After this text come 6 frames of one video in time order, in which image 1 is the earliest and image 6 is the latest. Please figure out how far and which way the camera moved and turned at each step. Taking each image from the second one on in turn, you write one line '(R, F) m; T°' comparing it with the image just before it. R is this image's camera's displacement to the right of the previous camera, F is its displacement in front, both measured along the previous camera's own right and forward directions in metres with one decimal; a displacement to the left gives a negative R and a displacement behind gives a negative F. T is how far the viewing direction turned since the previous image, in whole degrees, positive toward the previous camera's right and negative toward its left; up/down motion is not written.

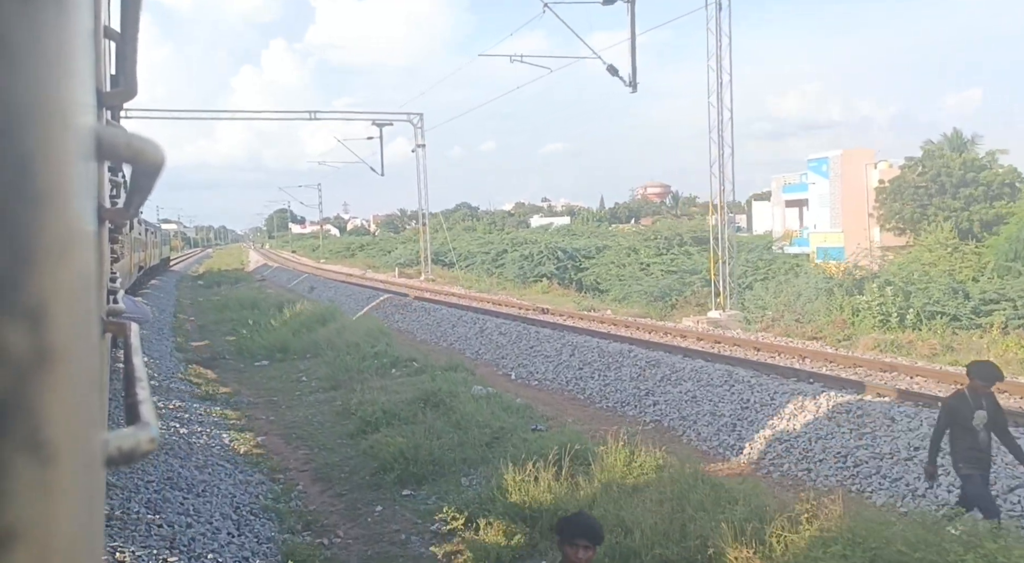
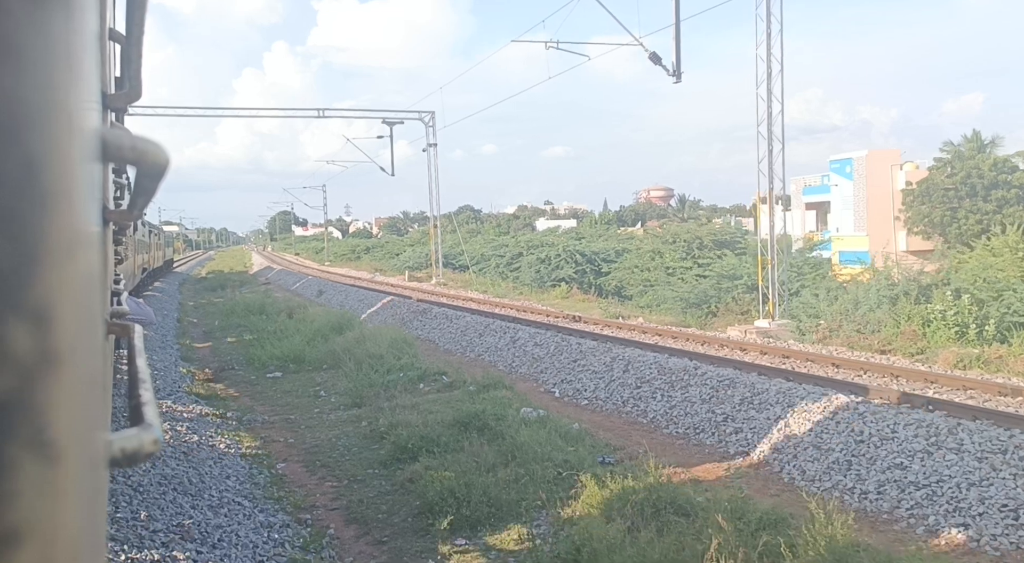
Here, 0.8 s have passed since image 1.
(-0.2, +0.4) m; 0°
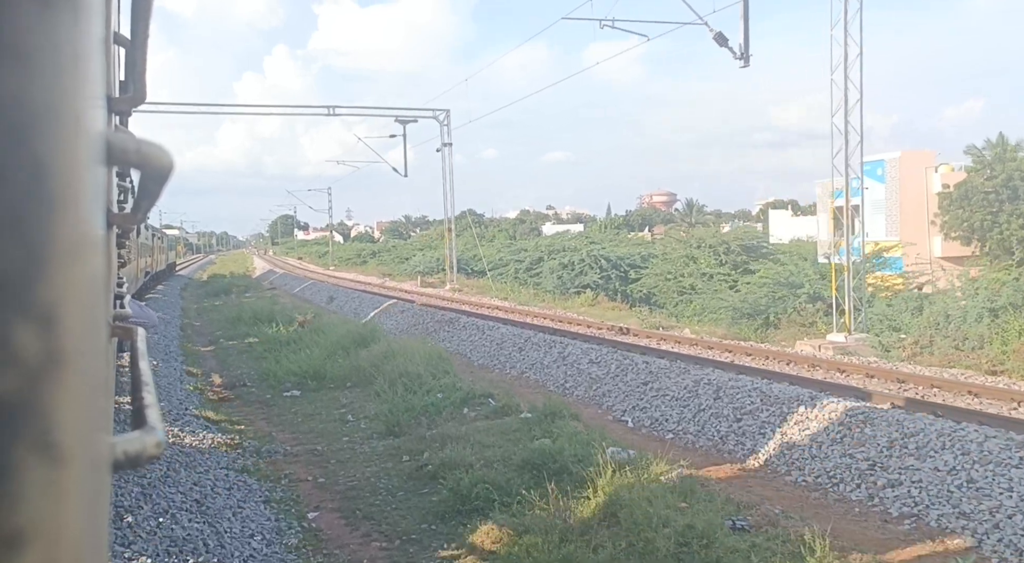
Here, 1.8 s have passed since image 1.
(-0.2, +0.6) m; 0°
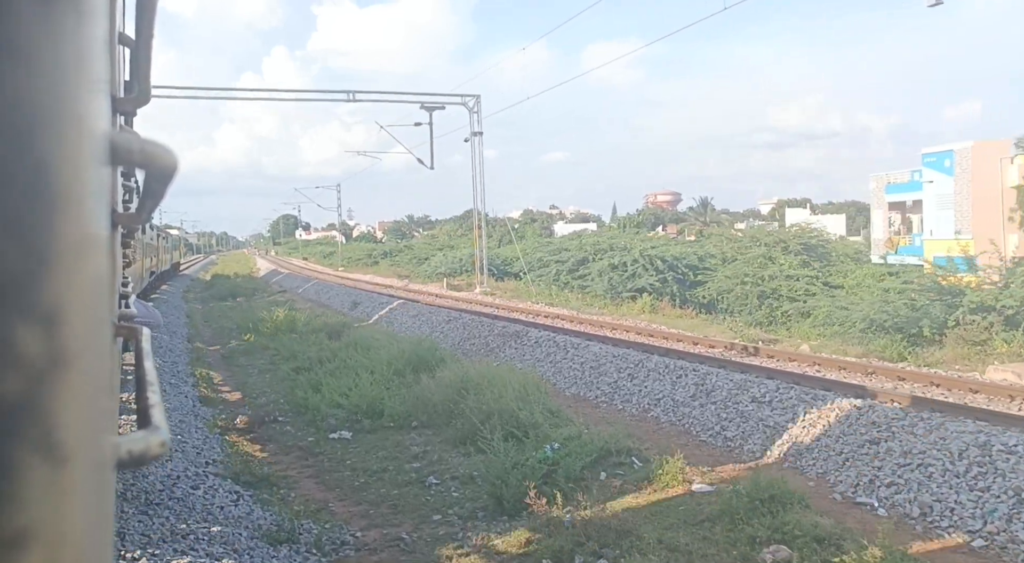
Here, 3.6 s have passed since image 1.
(-0.5, +1.1) m; 0°
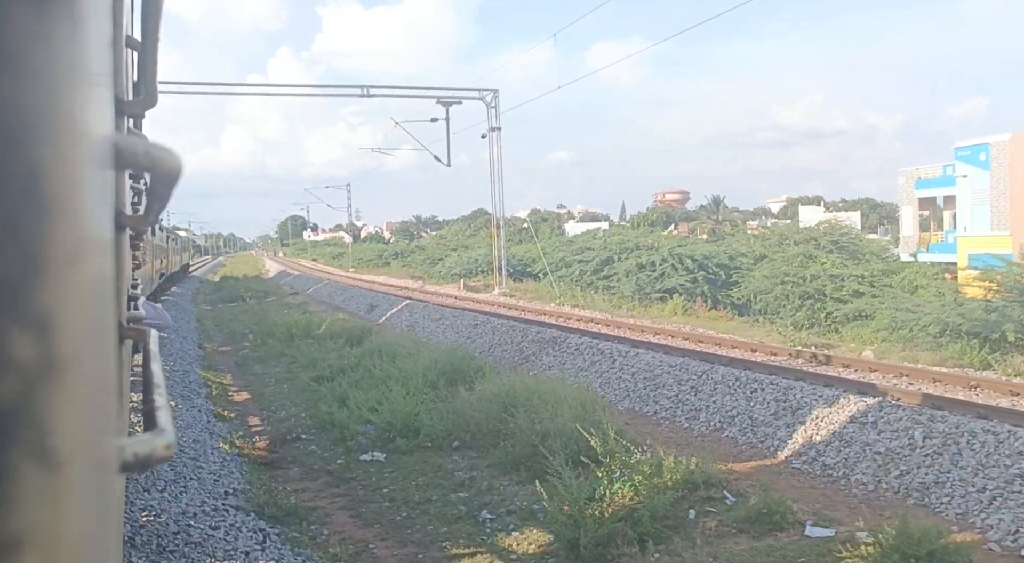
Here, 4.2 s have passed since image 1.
(-0.2, +0.4) m; 0°
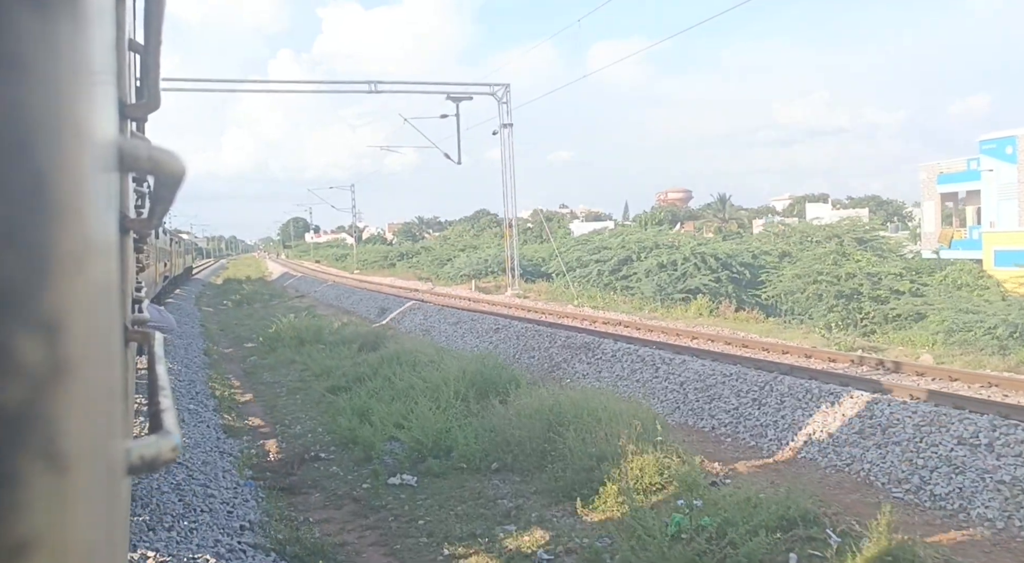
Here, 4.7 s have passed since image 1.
(-0.1, +0.3) m; 0°
